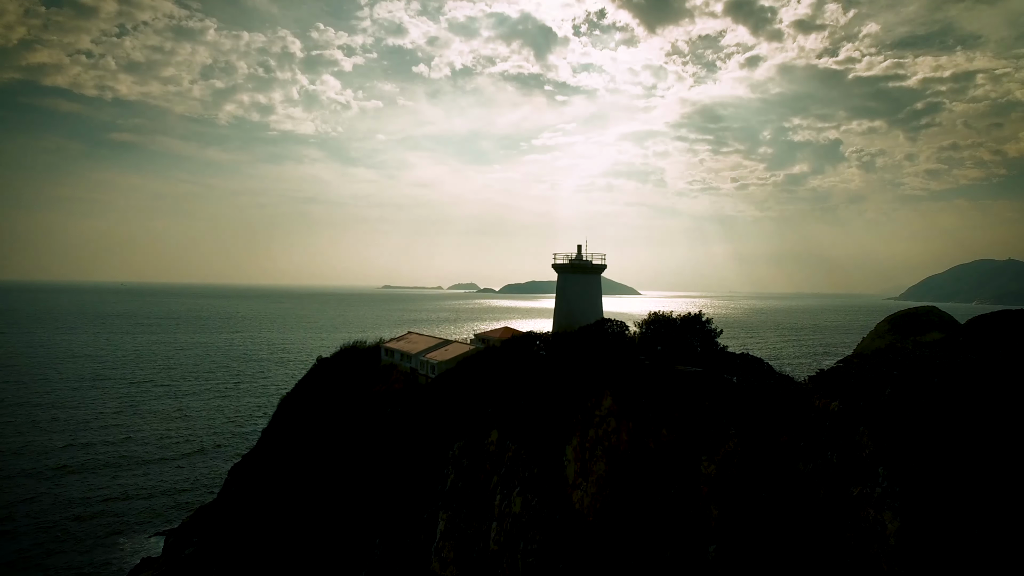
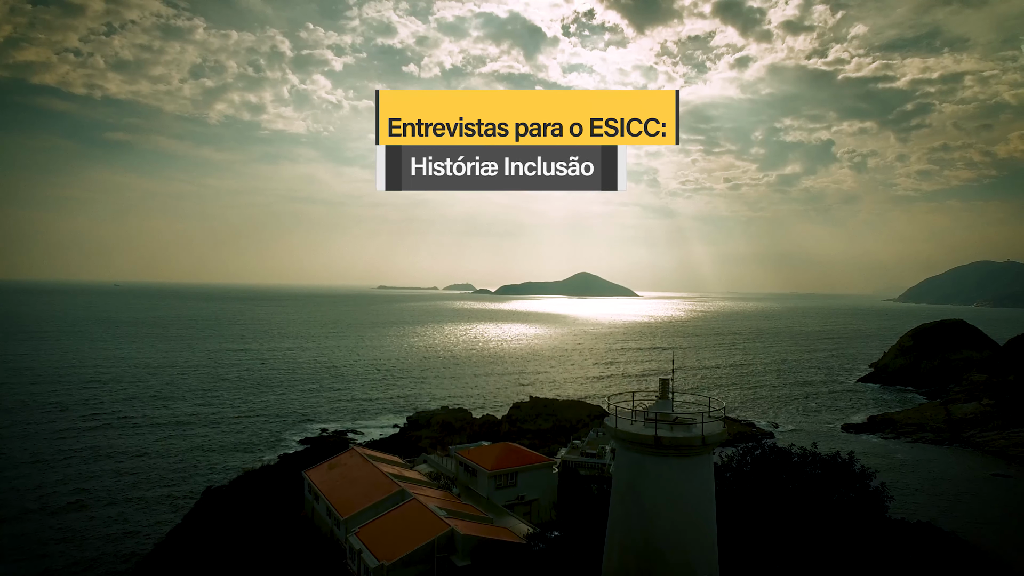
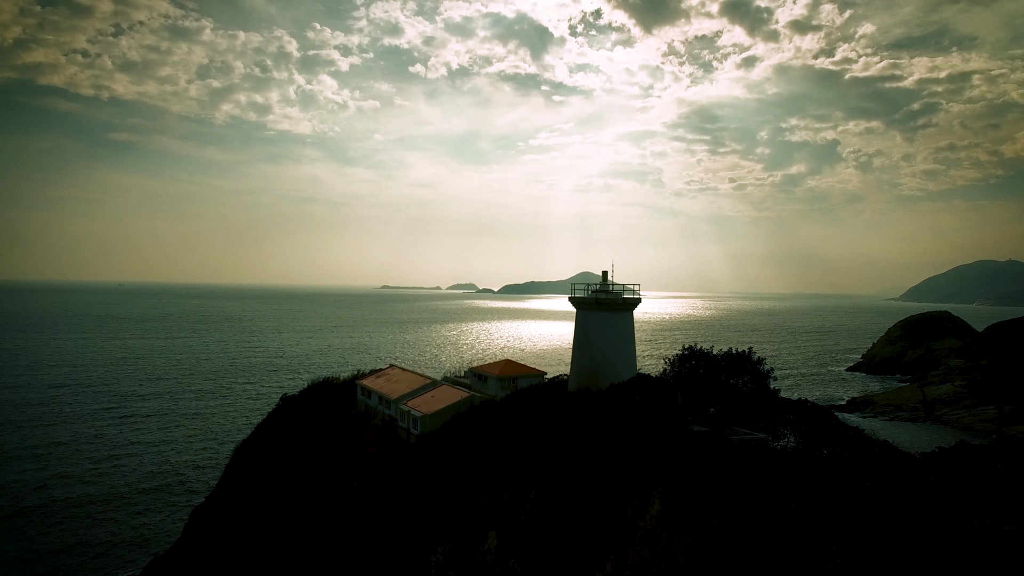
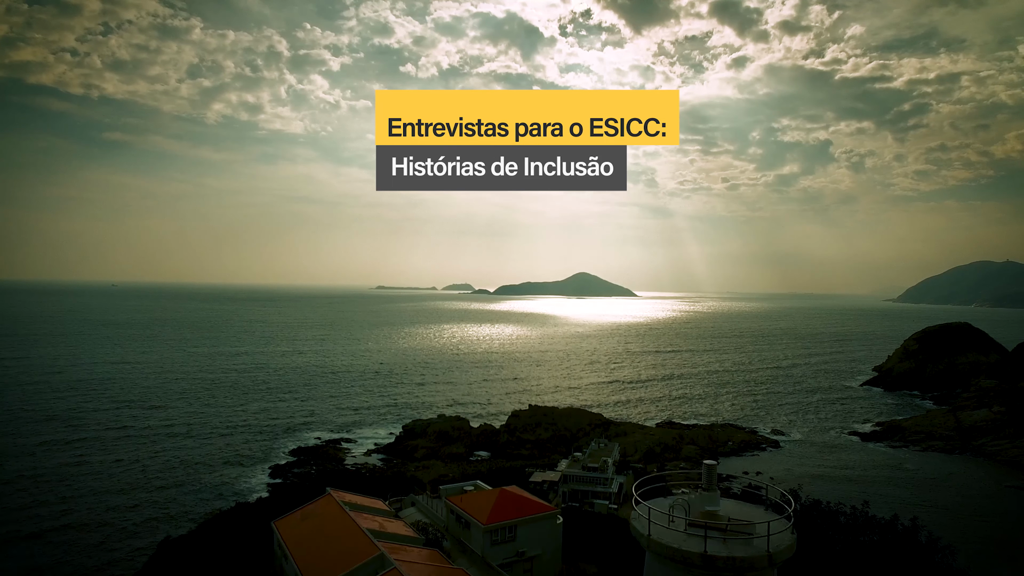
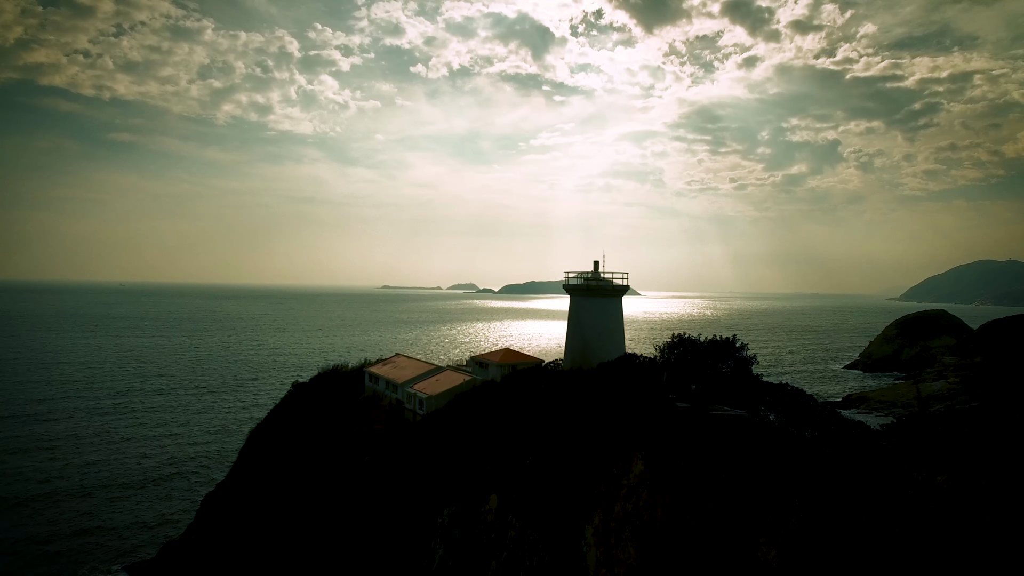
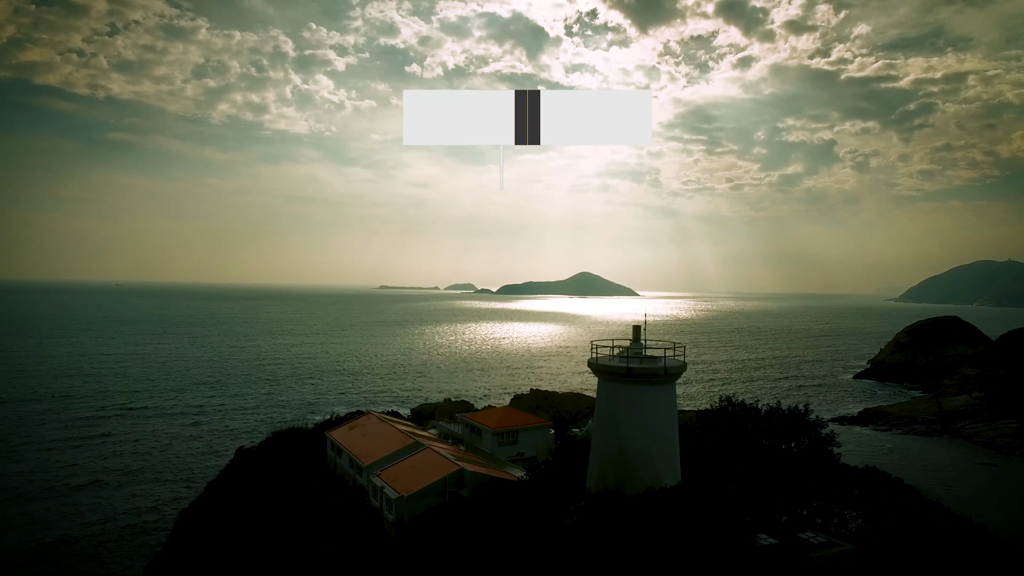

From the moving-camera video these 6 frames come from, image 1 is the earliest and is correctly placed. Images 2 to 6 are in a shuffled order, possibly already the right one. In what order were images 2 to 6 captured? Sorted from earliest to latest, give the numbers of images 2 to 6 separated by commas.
5, 3, 6, 2, 4
